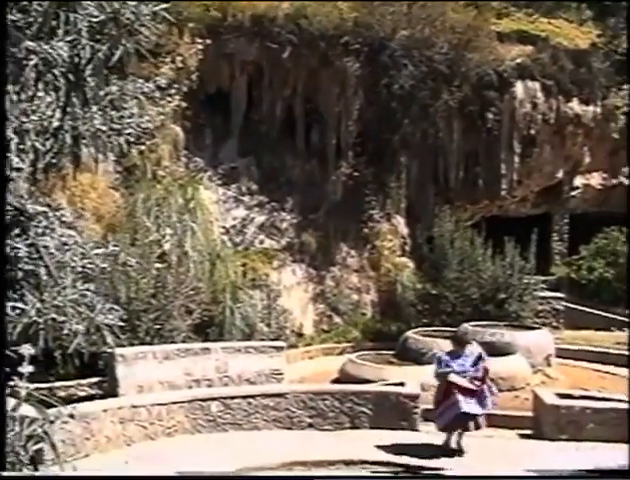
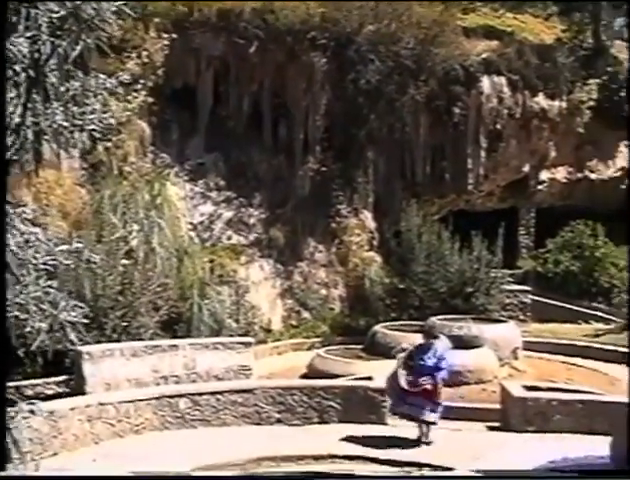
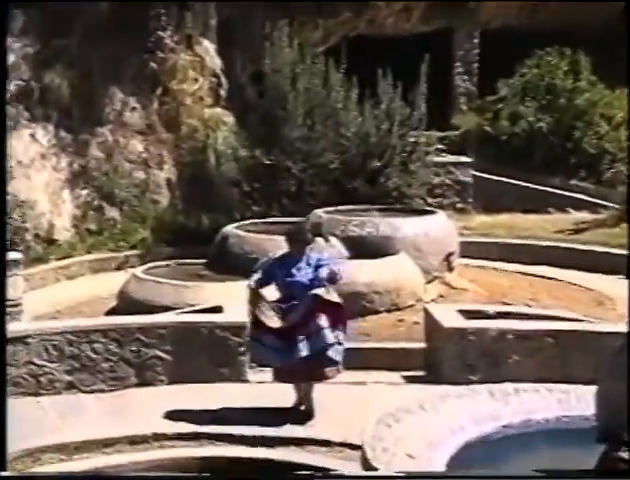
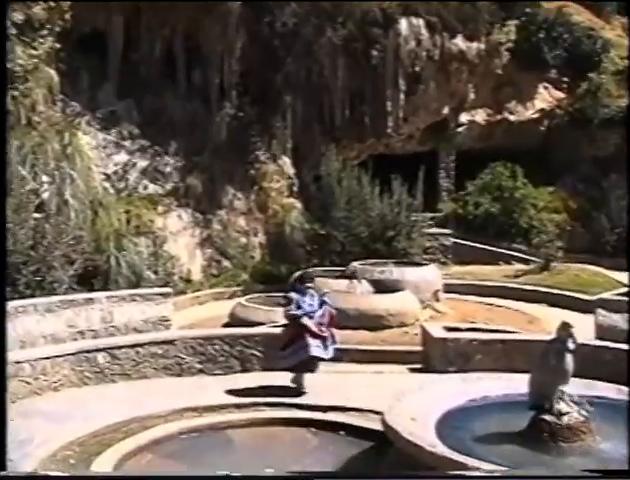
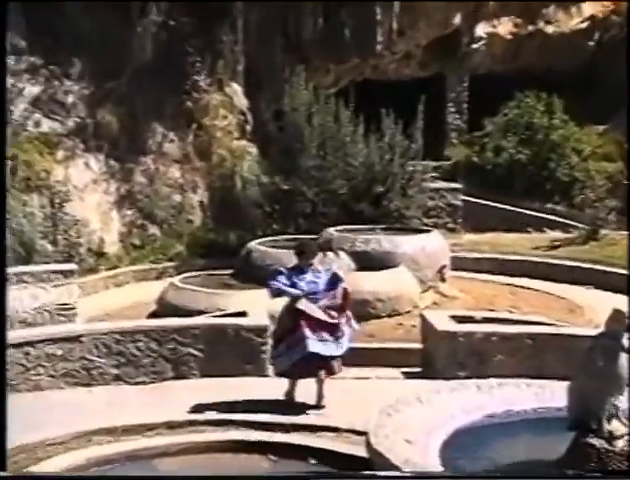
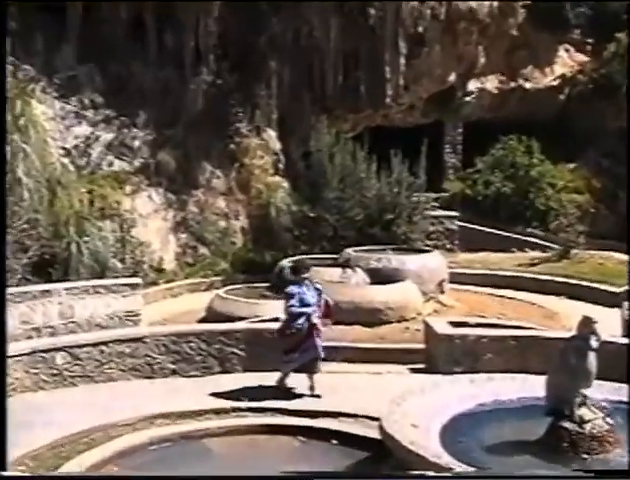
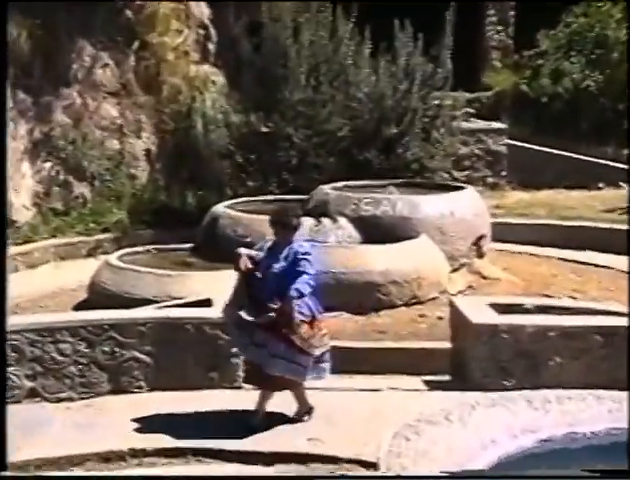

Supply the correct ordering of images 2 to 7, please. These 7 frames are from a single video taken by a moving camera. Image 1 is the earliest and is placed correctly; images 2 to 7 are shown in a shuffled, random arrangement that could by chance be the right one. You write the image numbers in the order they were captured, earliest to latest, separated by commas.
2, 4, 6, 5, 3, 7
